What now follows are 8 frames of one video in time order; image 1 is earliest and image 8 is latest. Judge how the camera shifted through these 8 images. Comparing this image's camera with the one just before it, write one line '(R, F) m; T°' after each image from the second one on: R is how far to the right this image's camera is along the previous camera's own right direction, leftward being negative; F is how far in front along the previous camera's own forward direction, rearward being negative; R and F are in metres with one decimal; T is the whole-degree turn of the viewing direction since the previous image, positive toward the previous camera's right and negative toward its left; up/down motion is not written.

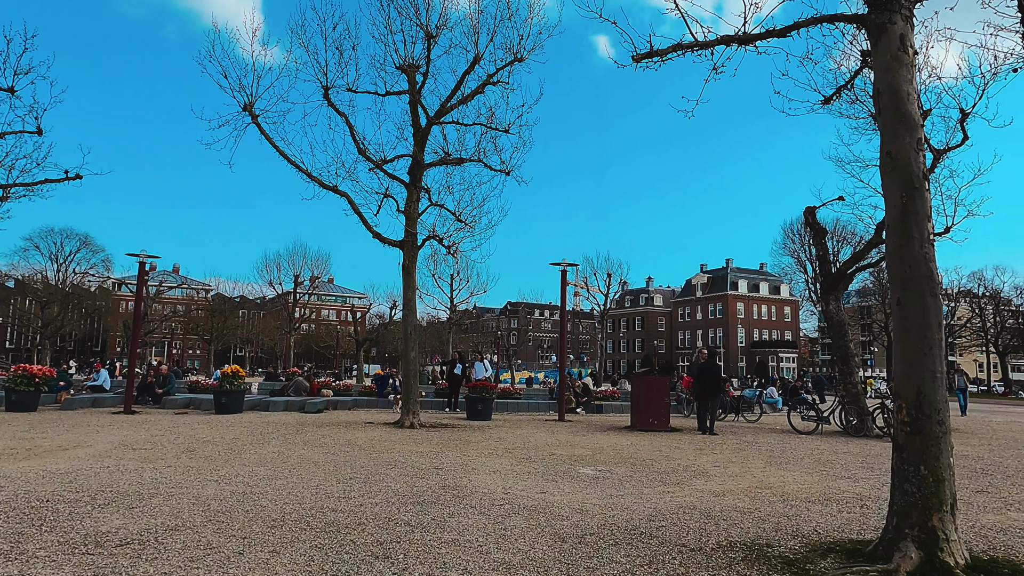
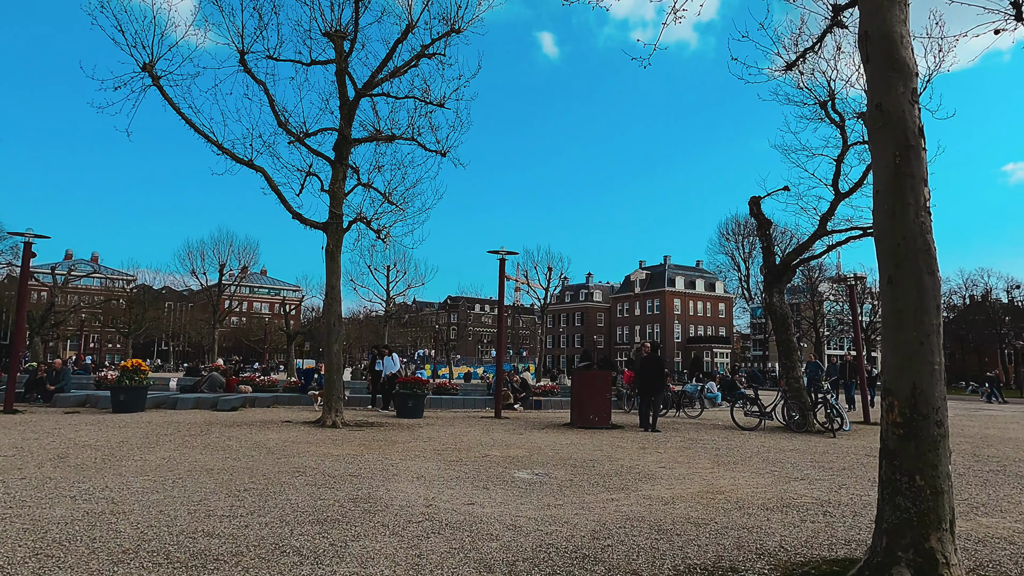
(+0.1, +1.0) m; +5°
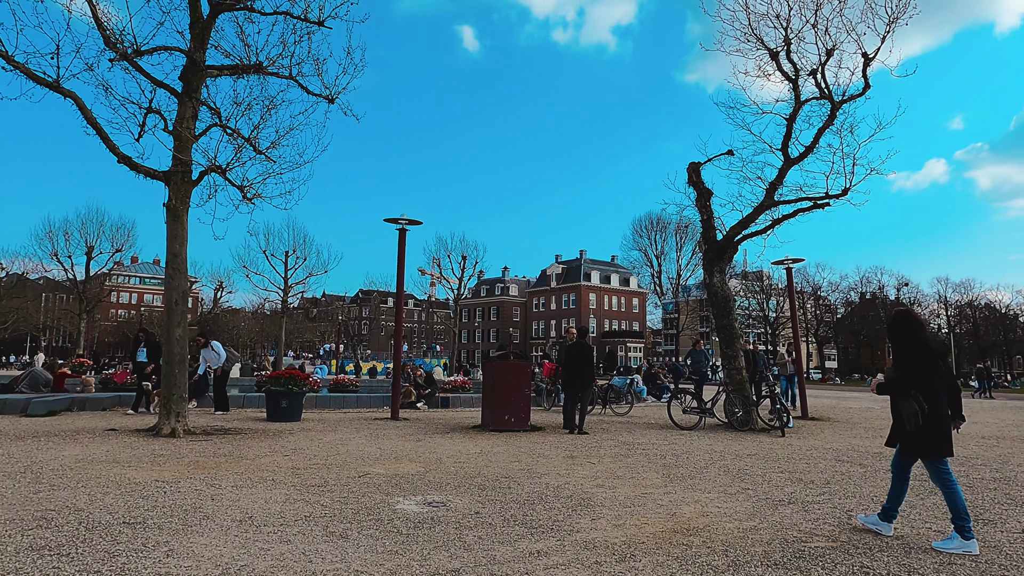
(+0.3, +2.5) m; +7°
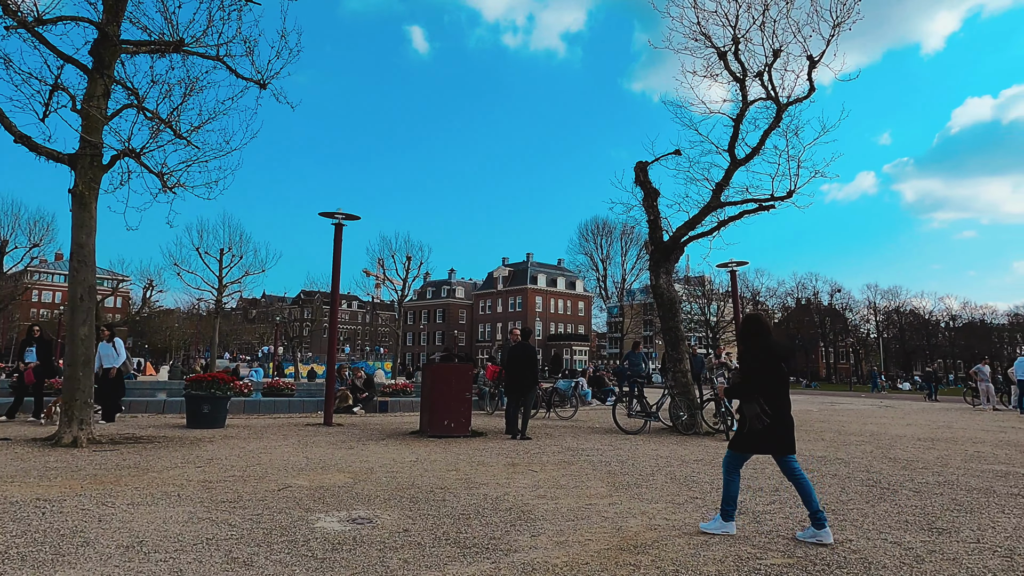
(+0.1, +0.5) m; +5°
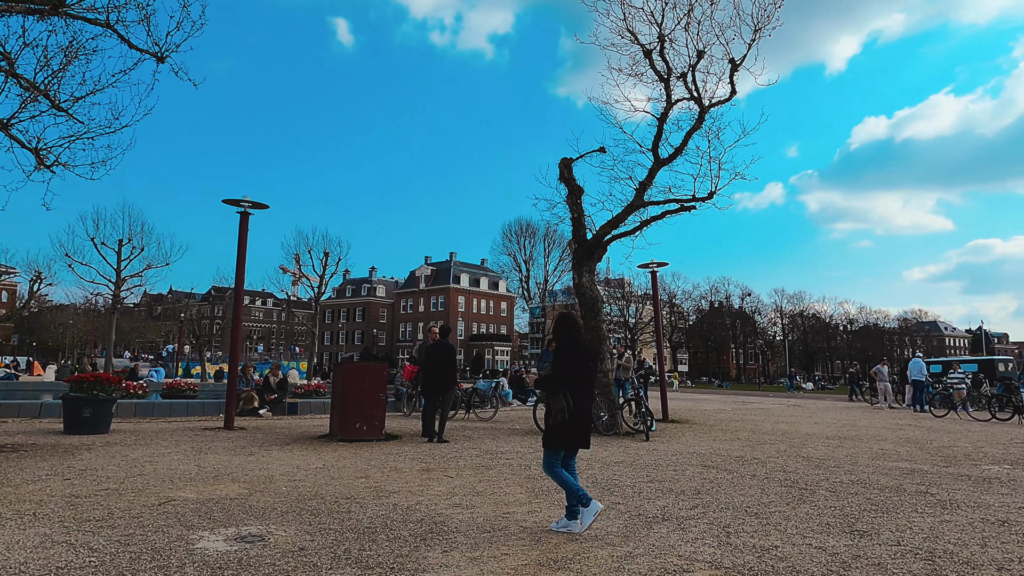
(+0.1, +0.4) m; +7°
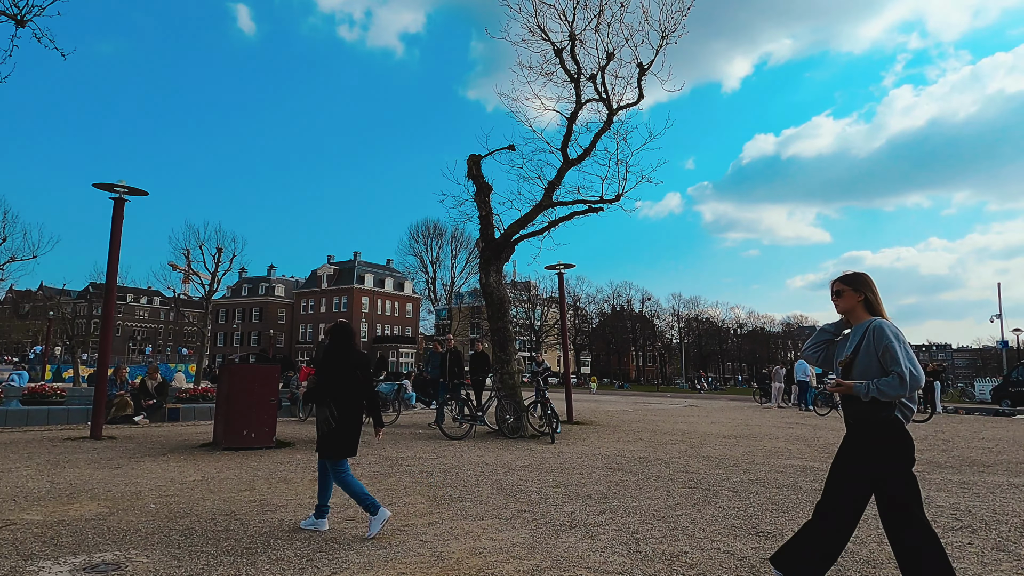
(0.0, +0.4) m; +8°
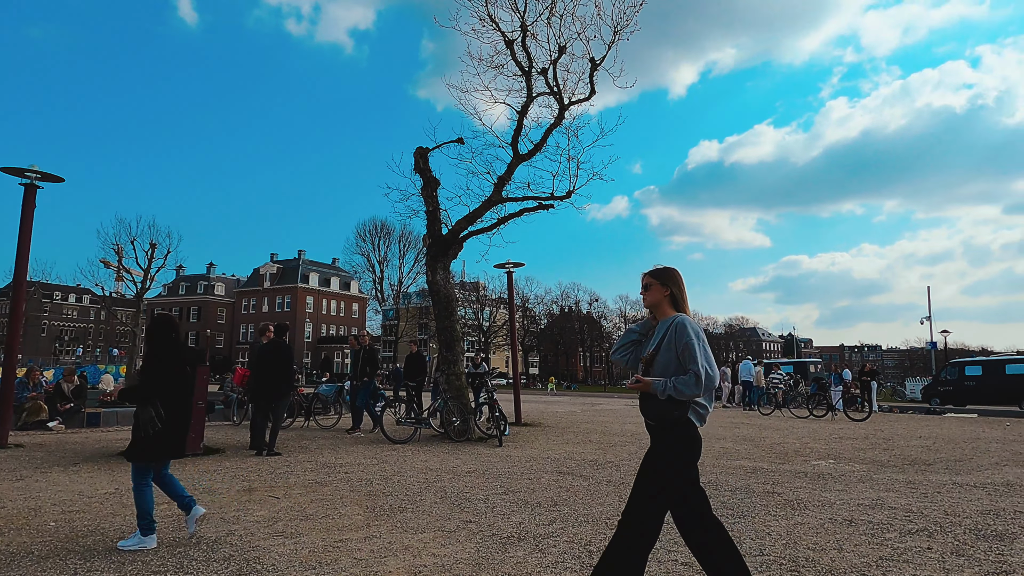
(0.0, +0.4) m; +4°
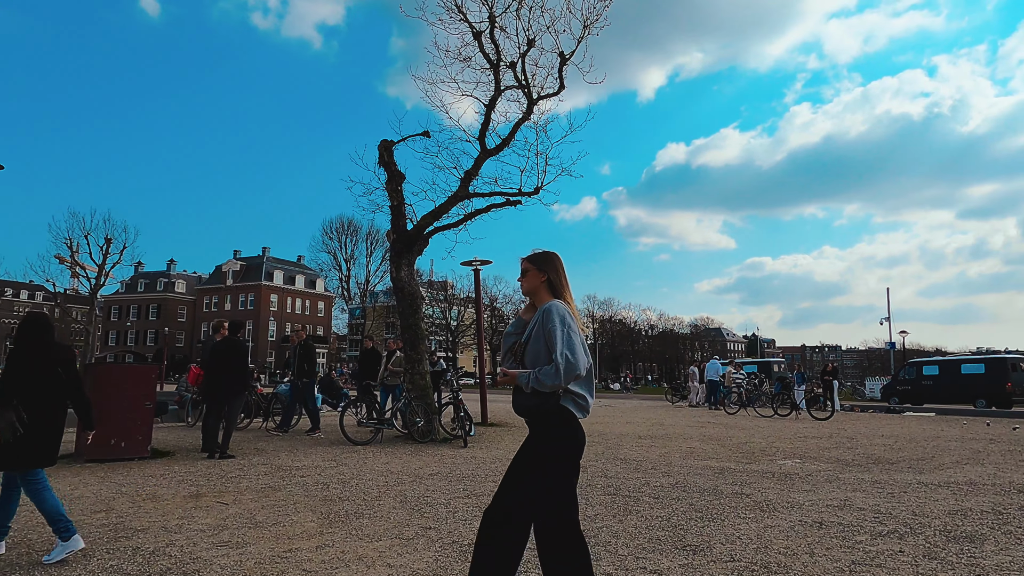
(0.0, +0.2) m; +3°
